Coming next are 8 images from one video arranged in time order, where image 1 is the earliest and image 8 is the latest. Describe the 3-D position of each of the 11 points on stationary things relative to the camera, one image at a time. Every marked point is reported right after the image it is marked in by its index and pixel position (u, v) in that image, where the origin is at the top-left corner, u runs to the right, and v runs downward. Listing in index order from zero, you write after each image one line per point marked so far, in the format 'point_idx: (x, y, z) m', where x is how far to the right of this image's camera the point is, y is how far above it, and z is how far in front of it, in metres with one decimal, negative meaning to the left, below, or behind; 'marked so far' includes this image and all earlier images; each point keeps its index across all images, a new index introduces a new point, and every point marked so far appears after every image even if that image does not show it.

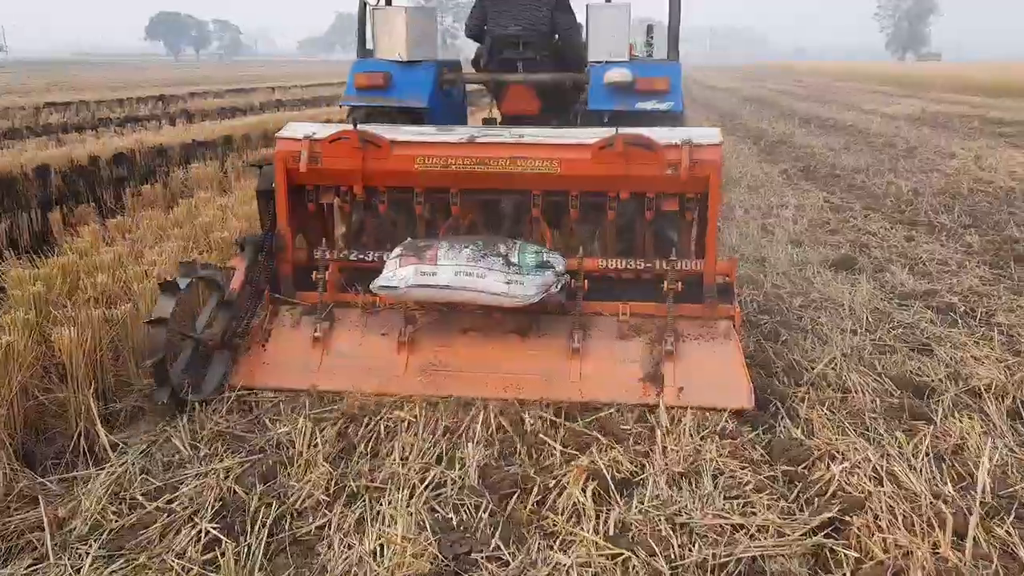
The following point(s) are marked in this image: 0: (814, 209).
0: (+2.9, +0.8, +8.4) m
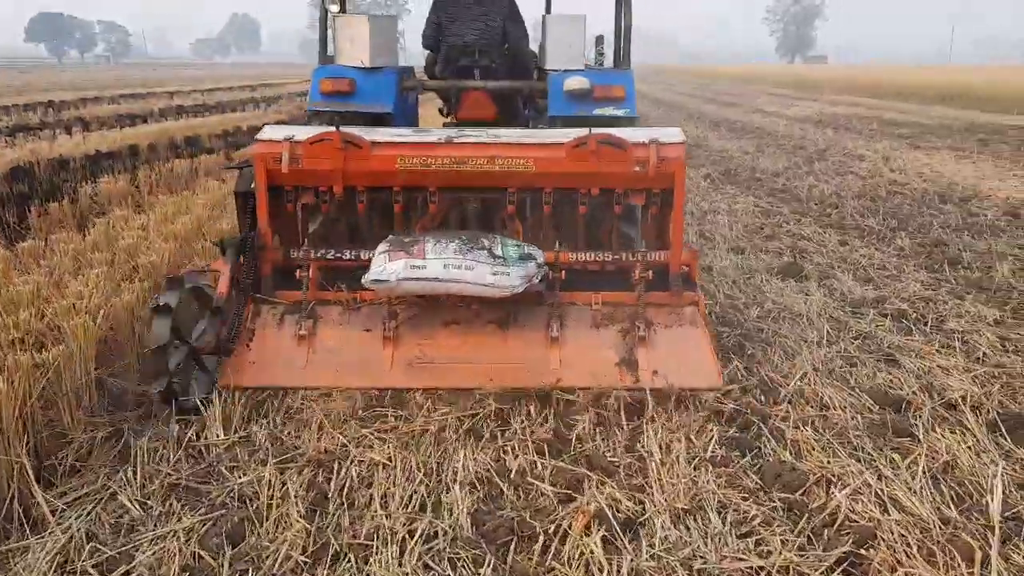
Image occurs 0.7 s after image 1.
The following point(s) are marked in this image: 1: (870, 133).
0: (+2.3, +0.7, +8.5) m
1: (+7.1, +3.0, +17.3) m
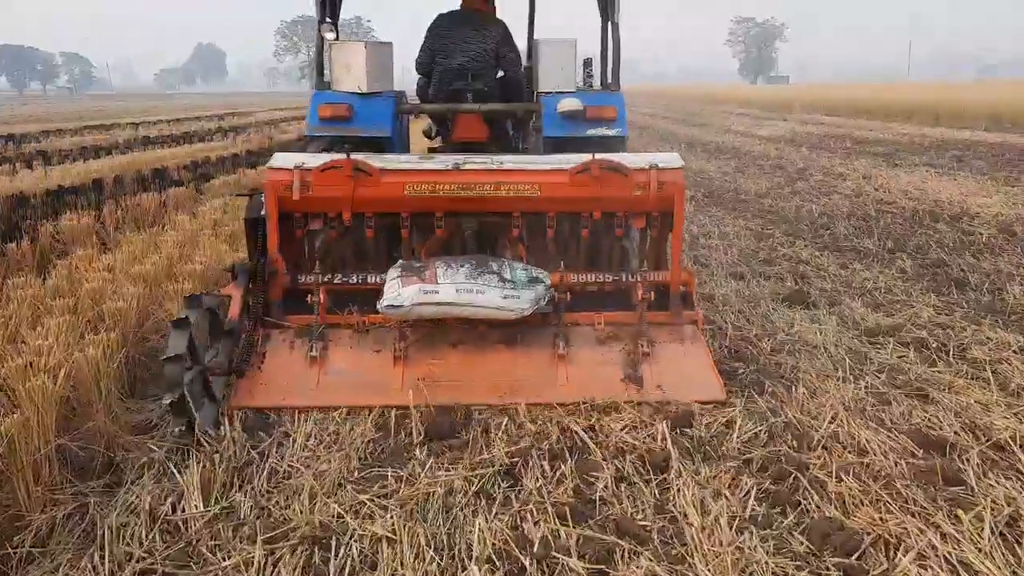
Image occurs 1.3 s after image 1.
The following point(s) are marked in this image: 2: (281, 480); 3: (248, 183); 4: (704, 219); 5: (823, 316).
0: (+2.1, +0.5, +8.3) m
1: (+6.6, +2.7, +17.2) m
2: (-0.8, -0.7, +3.2) m
3: (-3.1, +1.2, +10.0) m
4: (+2.0, +0.7, +9.4) m
5: (+1.8, -0.2, +5.2) m
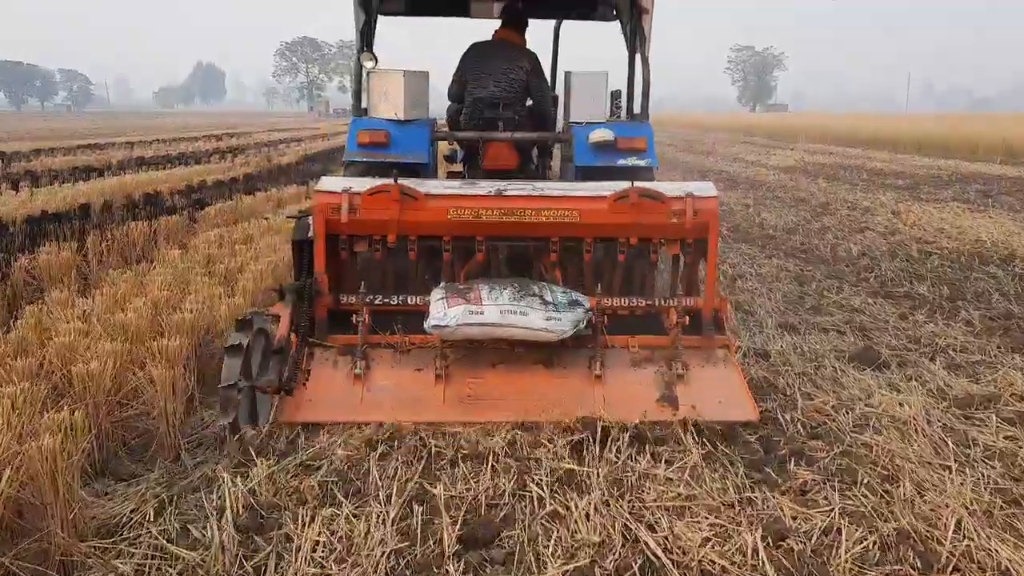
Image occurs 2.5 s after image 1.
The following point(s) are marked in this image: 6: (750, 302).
0: (+2.3, +0.1, +7.6) m
1: (+6.8, +2.0, +16.7) m
2: (-0.7, -0.9, +2.5) m
3: (-2.9, +0.8, +9.4) m
4: (+2.2, +0.3, +8.7) m
5: (+2.0, -0.5, +4.5) m
6: (+1.8, -0.1, +6.7) m
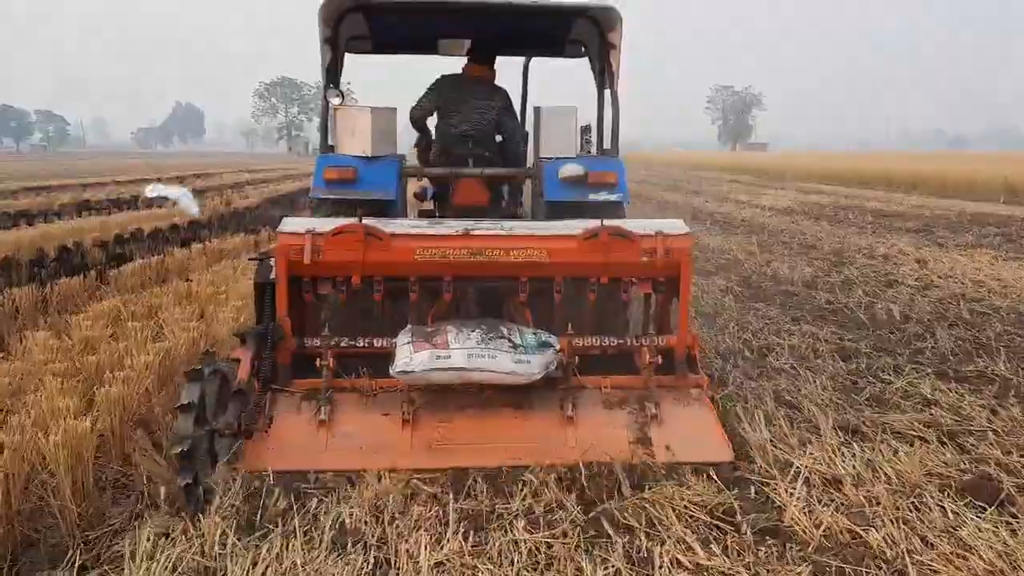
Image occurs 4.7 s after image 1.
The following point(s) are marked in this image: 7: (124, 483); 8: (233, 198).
0: (+2.1, -0.4, +6.2) m
1: (+6.4, +1.1, +15.4) m
2: (-0.7, -1.3, +1.0) m
3: (-3.1, +0.2, +7.9) m
4: (+2.0, -0.3, +7.3) m
5: (+1.9, -0.9, +3.1) m
6: (+1.7, -0.6, +5.3) m
7: (-1.6, -0.8, +3.6) m
8: (-5.9, +1.9, +18.7) m
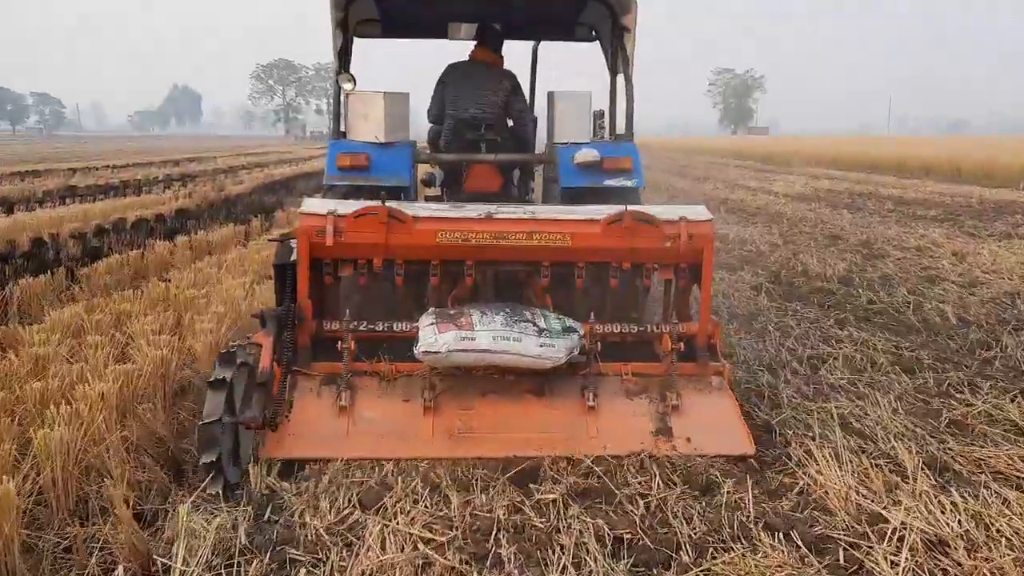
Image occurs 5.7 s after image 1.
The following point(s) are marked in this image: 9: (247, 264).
0: (+2.2, -0.5, +5.5) m
1: (+6.5, +1.2, +14.7) m
2: (-0.6, -1.4, +0.3) m
3: (-3.0, +0.2, +7.2) m
4: (+2.1, -0.3, +6.6) m
5: (+2.0, -1.0, +2.4) m
6: (+1.8, -0.6, +4.6) m
7: (-1.5, -0.9, +2.9) m
8: (-5.9, +2.1, +18.0) m
9: (-2.2, +0.2, +7.1) m
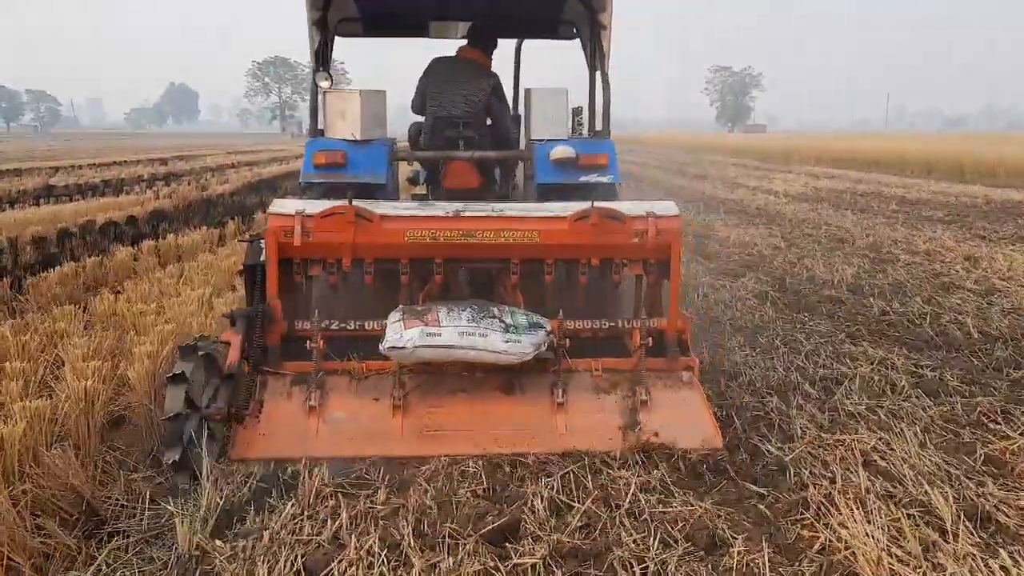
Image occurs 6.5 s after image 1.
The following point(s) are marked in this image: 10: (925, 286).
0: (+2.1, -0.5, +5.0) m
1: (+6.4, +1.1, +14.2) m
2: (-0.7, -1.5, -0.2) m
3: (-3.1, +0.1, +6.6) m
4: (+2.0, -0.4, +6.1) m
5: (+2.0, -1.1, +1.9) m
6: (+1.7, -0.7, +4.1) m
7: (-1.5, -0.9, +2.3) m
8: (-6.0, +2.1, +17.4) m
9: (-2.3, +0.1, +6.5) m
10: (+3.8, 0.0, +8.0) m
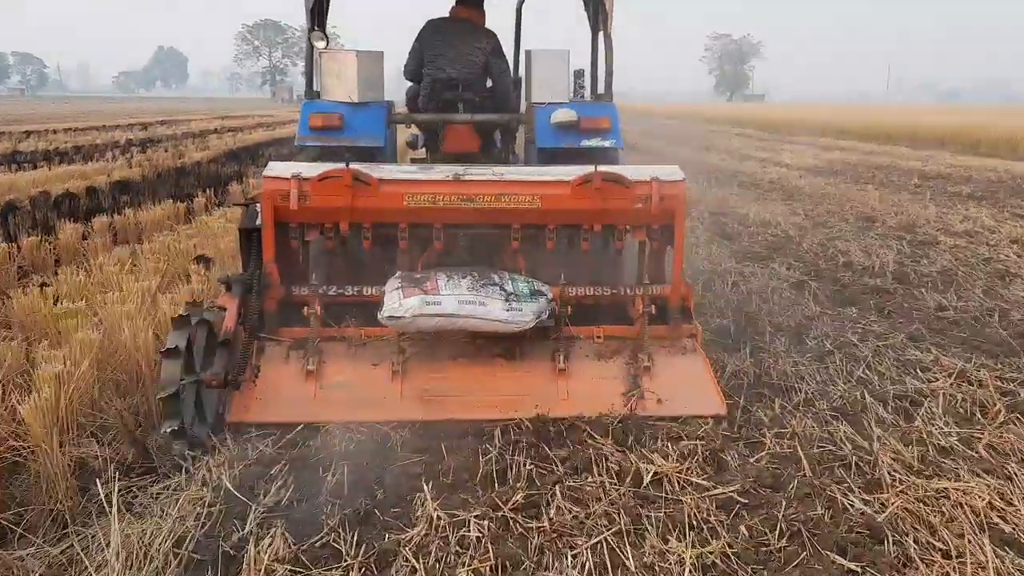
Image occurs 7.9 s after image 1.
0: (+2.2, -0.6, +4.1) m
1: (+6.4, +1.4, +13.3) m
2: (-0.6, -1.6, -1.0) m
3: (-3.0, +0.2, +5.7) m
4: (+2.1, -0.3, +5.2) m
5: (+2.0, -1.2, +1.1) m
6: (+1.7, -0.7, +3.2) m
7: (-1.5, -1.0, +1.5) m
8: (-6.0, +2.6, +16.4) m
9: (-2.2, +0.2, +5.6) m
10: (+3.8, +0.1, +7.1) m
